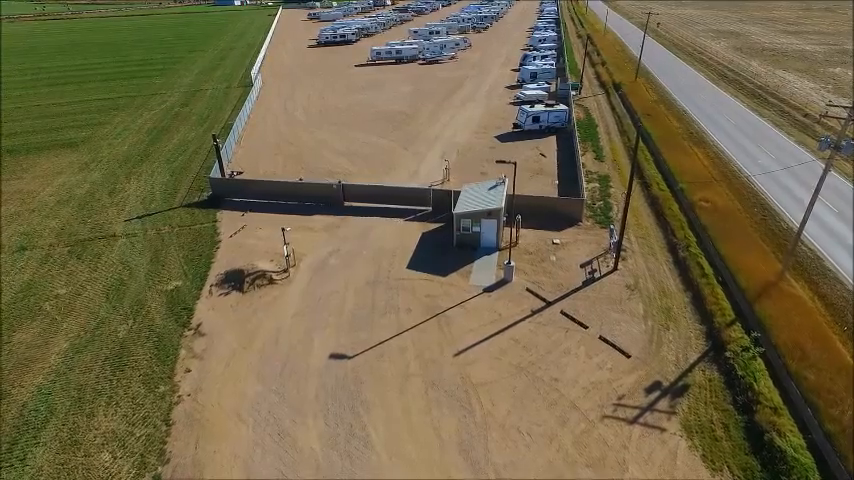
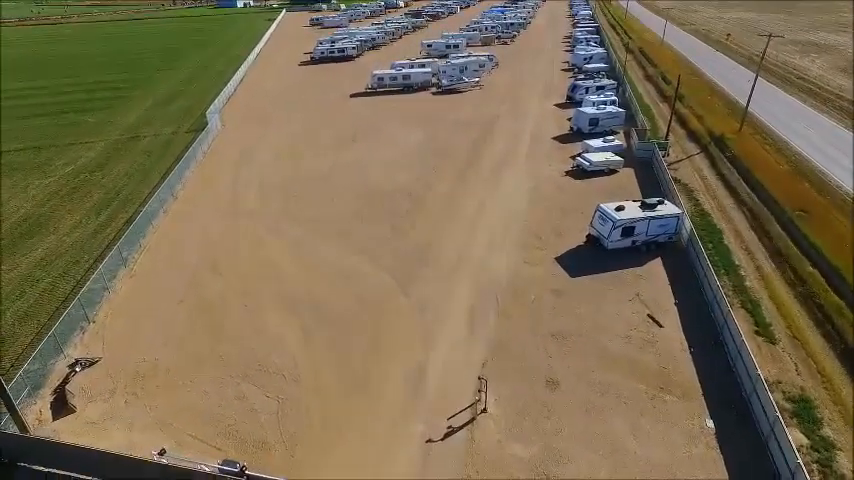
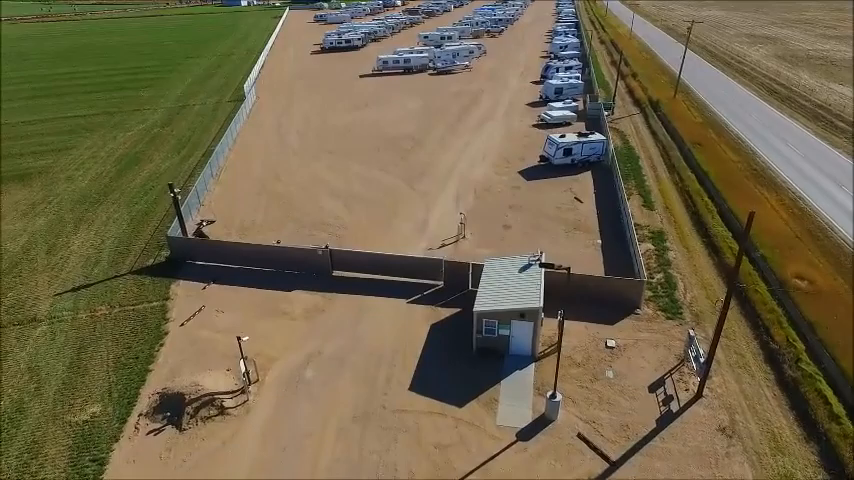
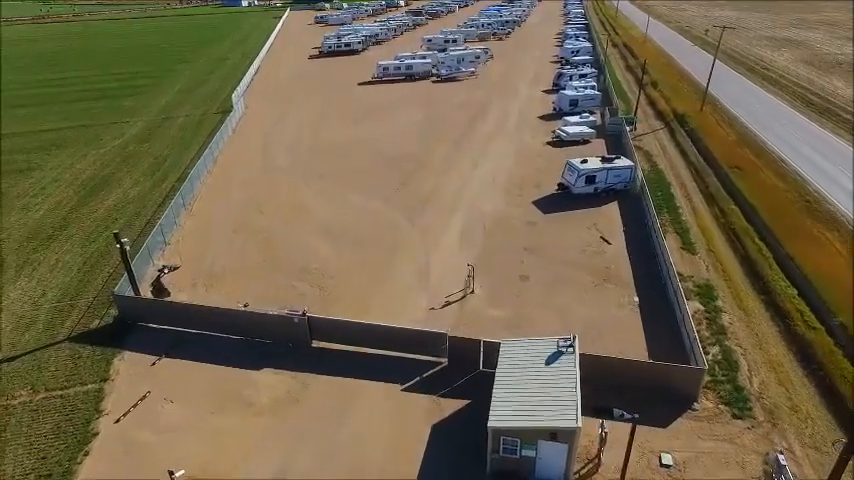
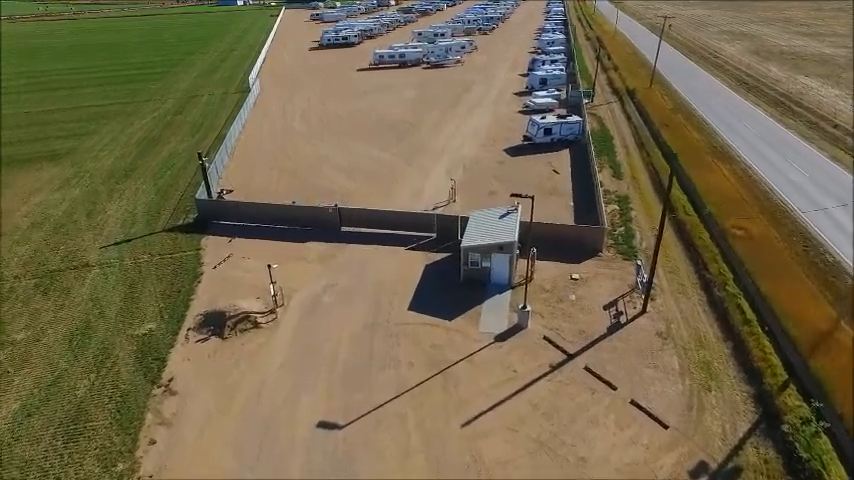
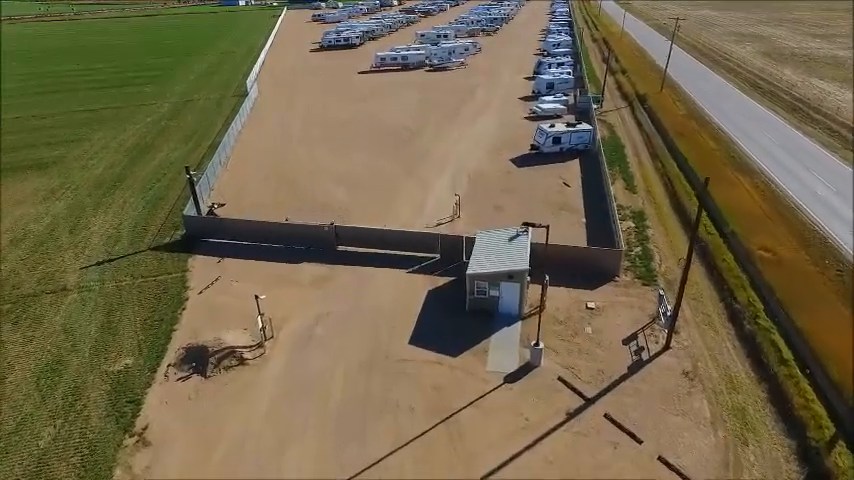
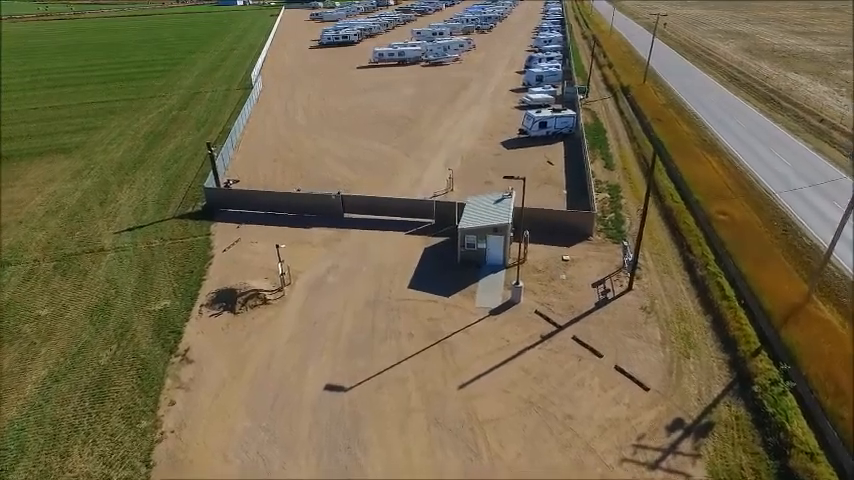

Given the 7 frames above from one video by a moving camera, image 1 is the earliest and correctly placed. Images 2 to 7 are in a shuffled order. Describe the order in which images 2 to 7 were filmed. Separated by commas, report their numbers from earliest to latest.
7, 5, 6, 3, 4, 2
